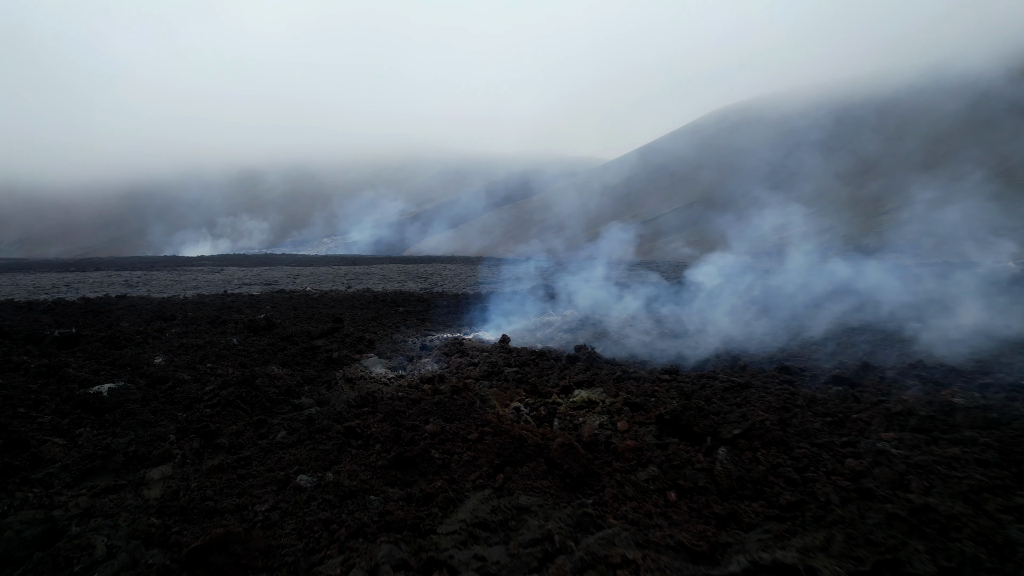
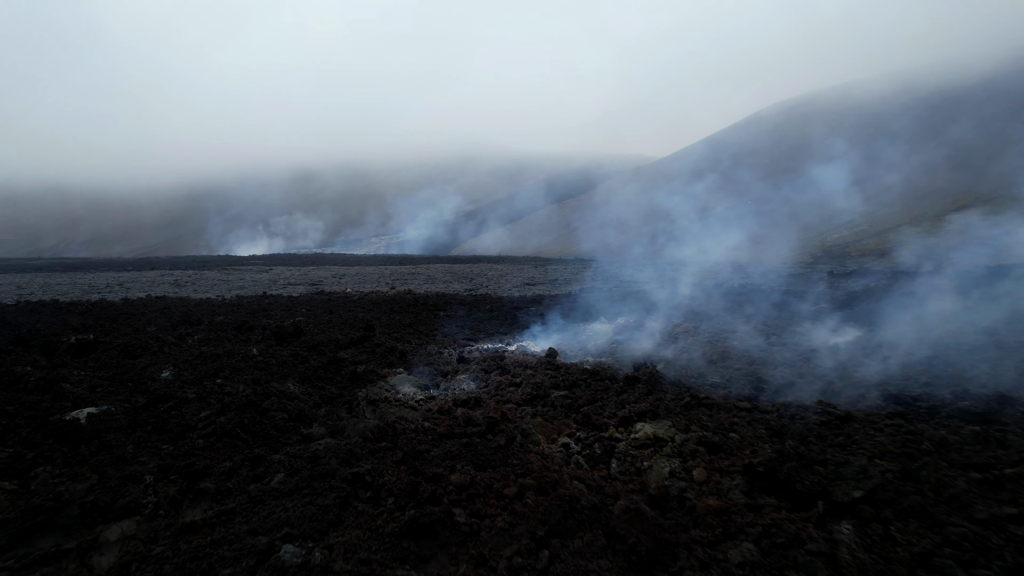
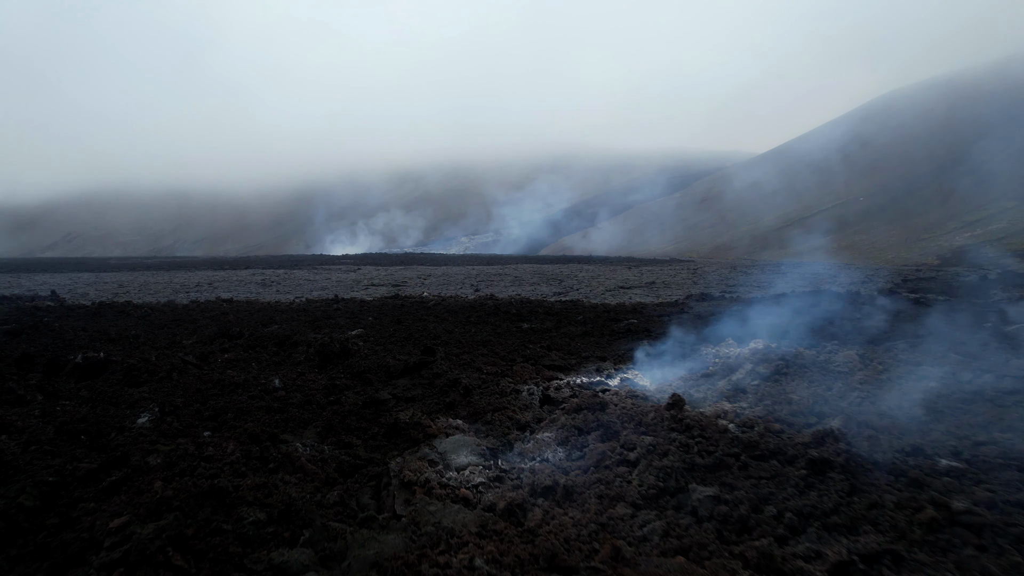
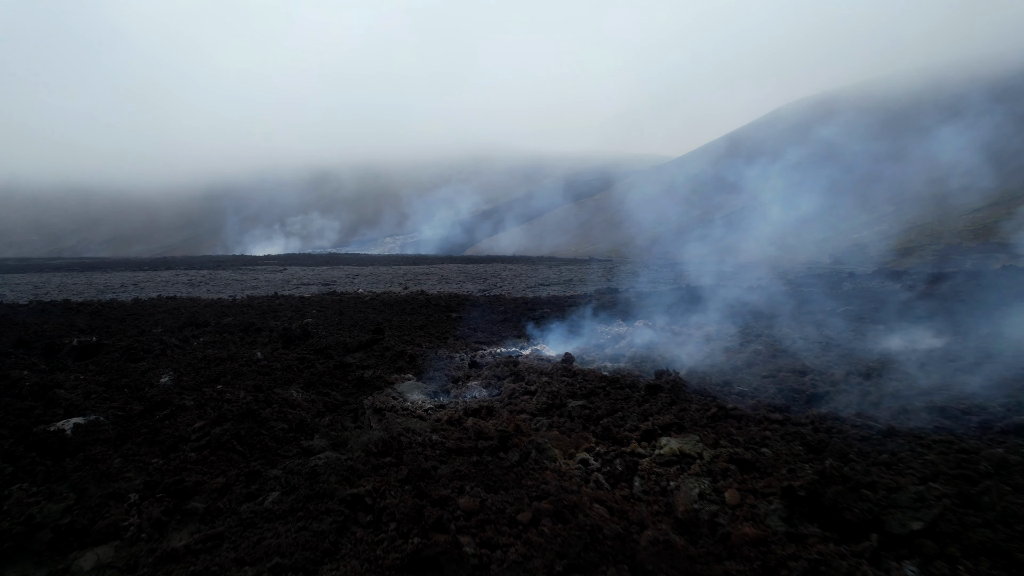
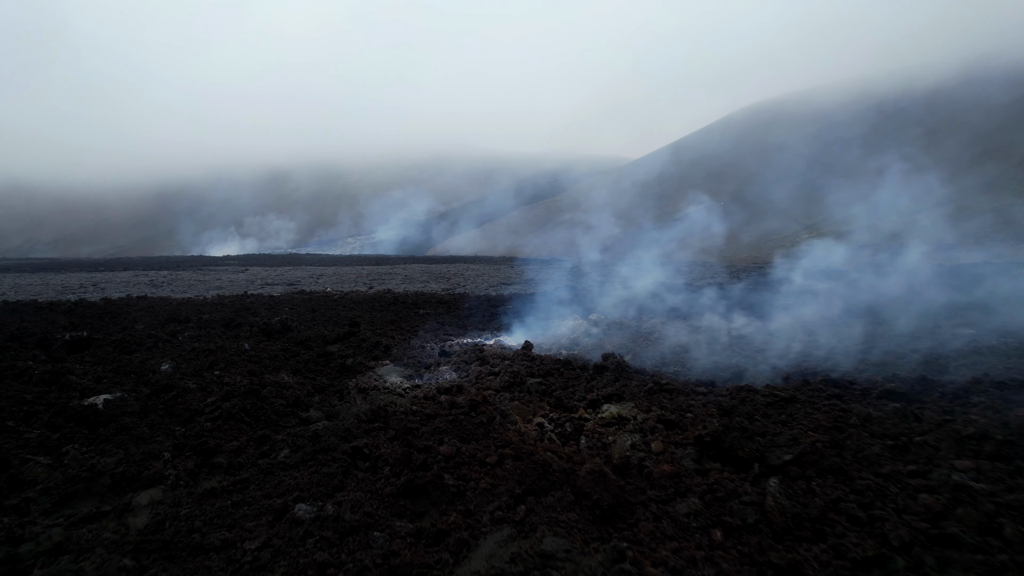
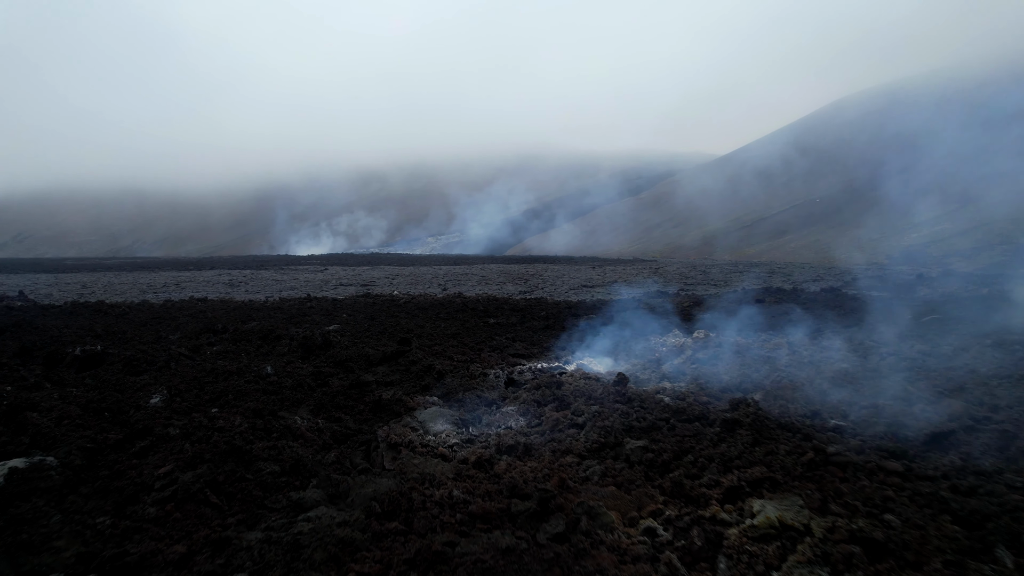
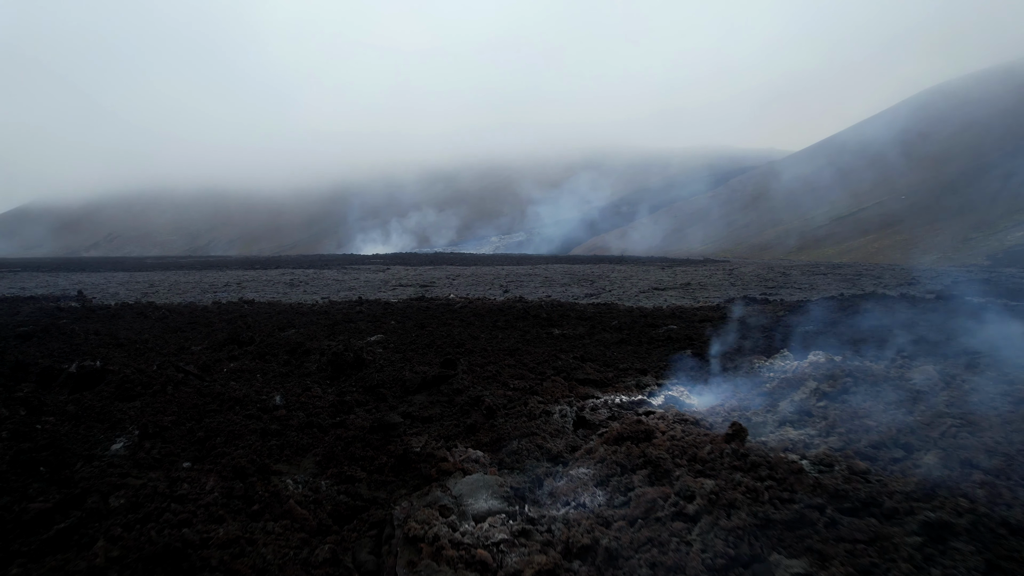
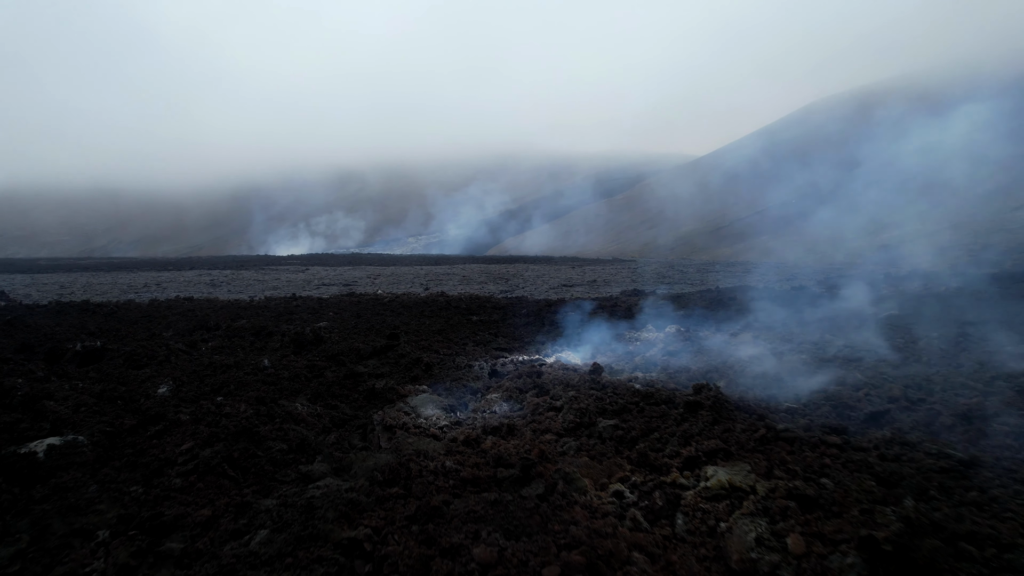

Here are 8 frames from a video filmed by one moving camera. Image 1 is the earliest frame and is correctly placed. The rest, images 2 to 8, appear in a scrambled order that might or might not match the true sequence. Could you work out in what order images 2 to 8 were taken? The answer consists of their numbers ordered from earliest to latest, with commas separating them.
5, 2, 4, 8, 6, 3, 7
